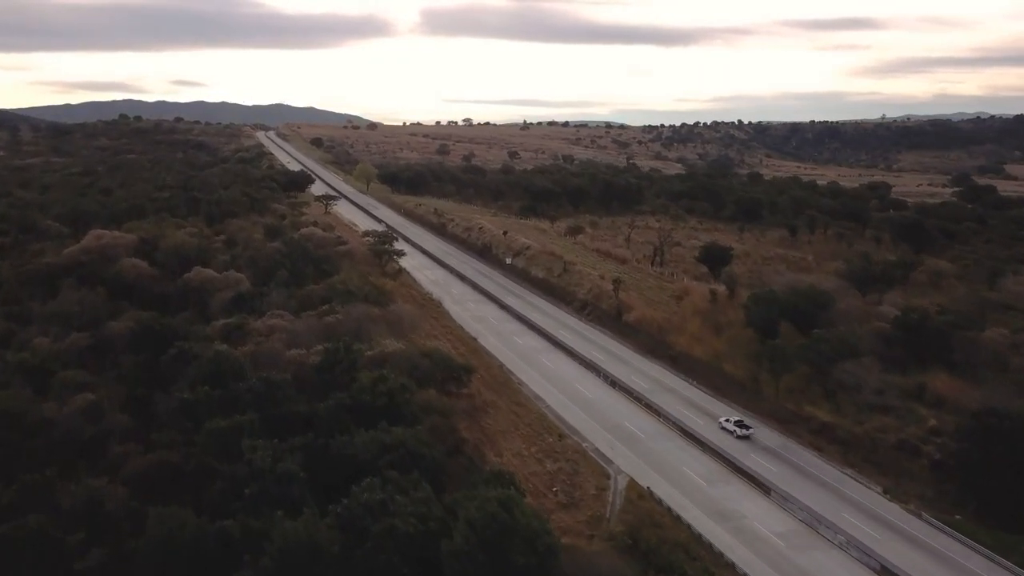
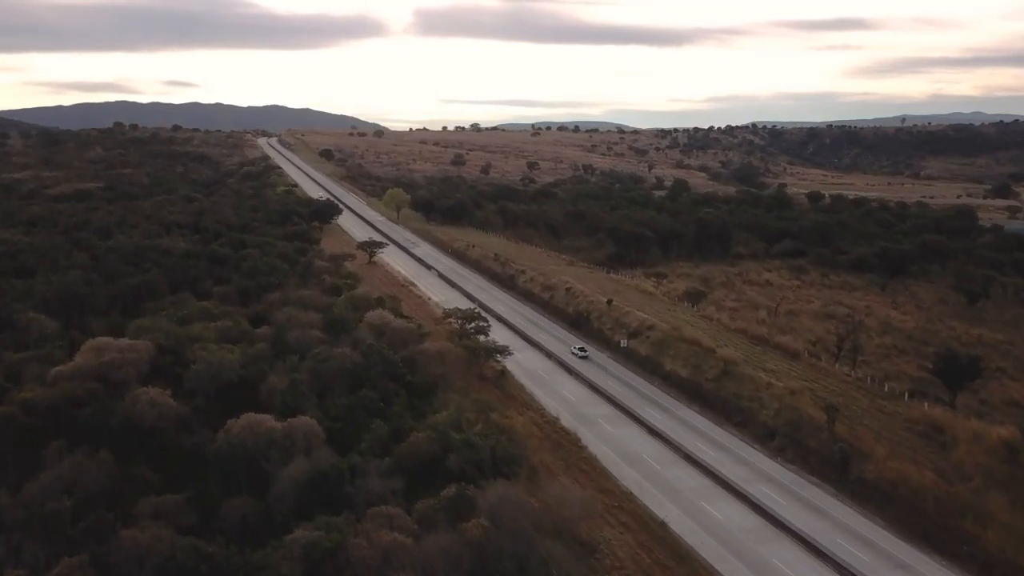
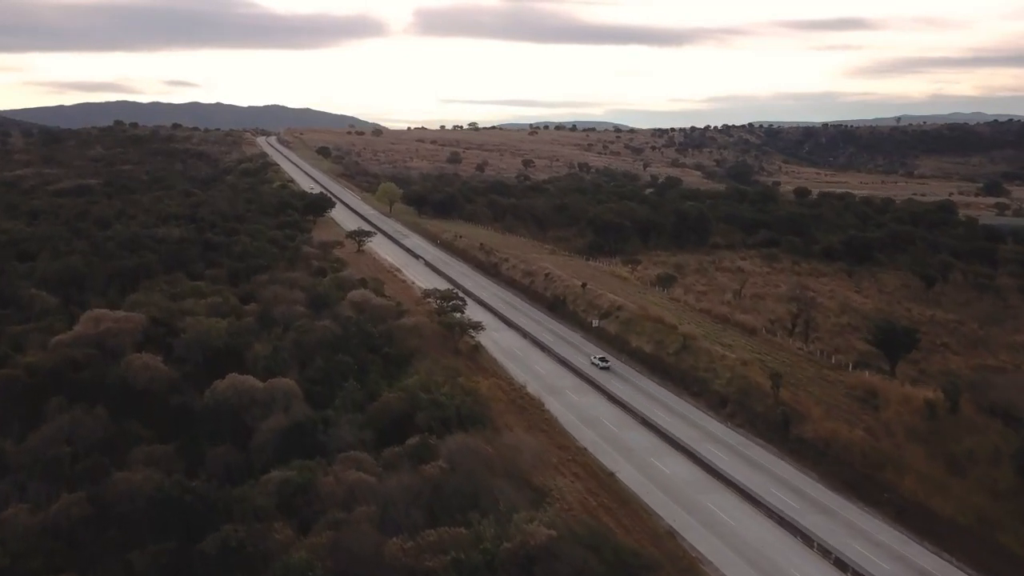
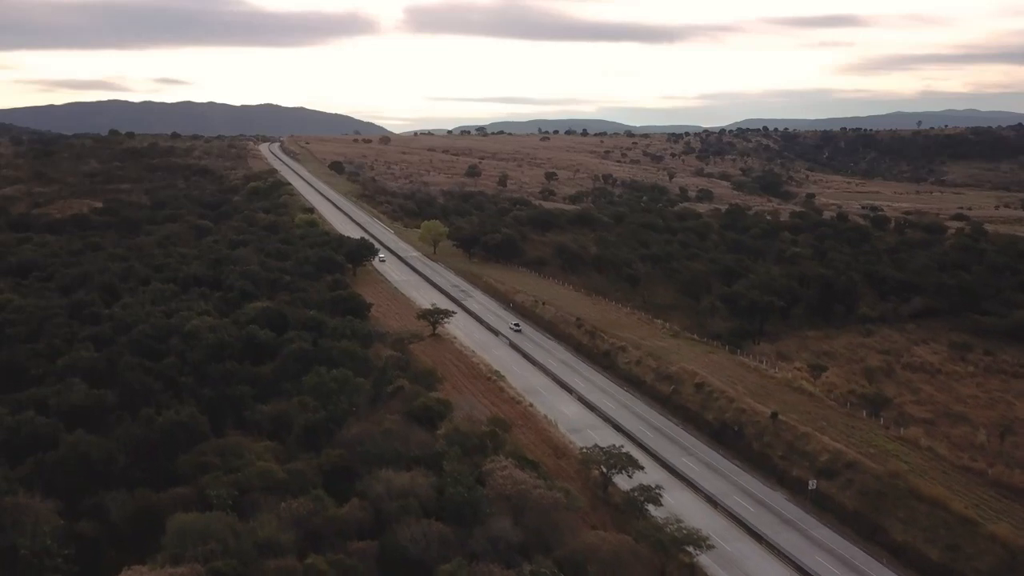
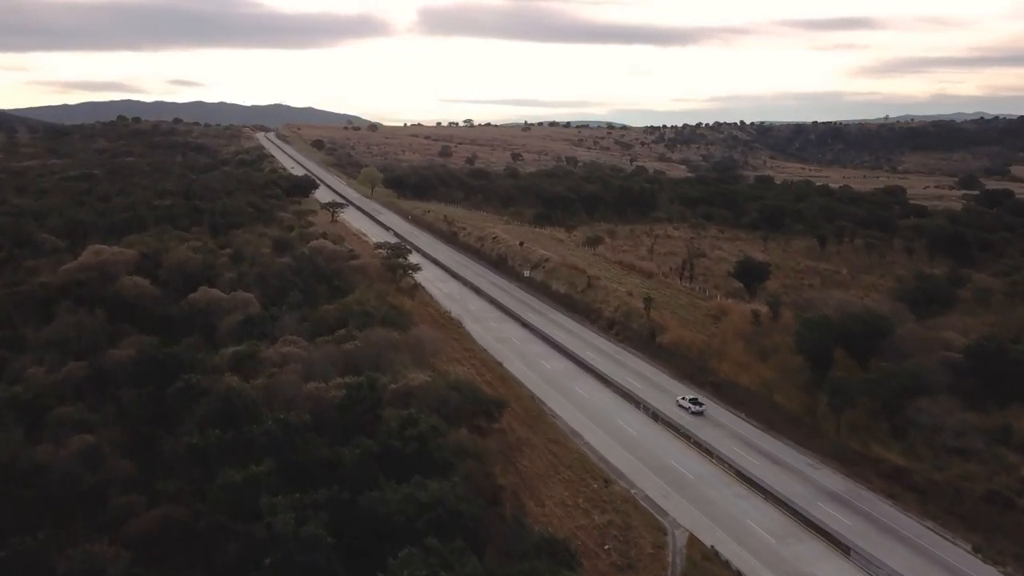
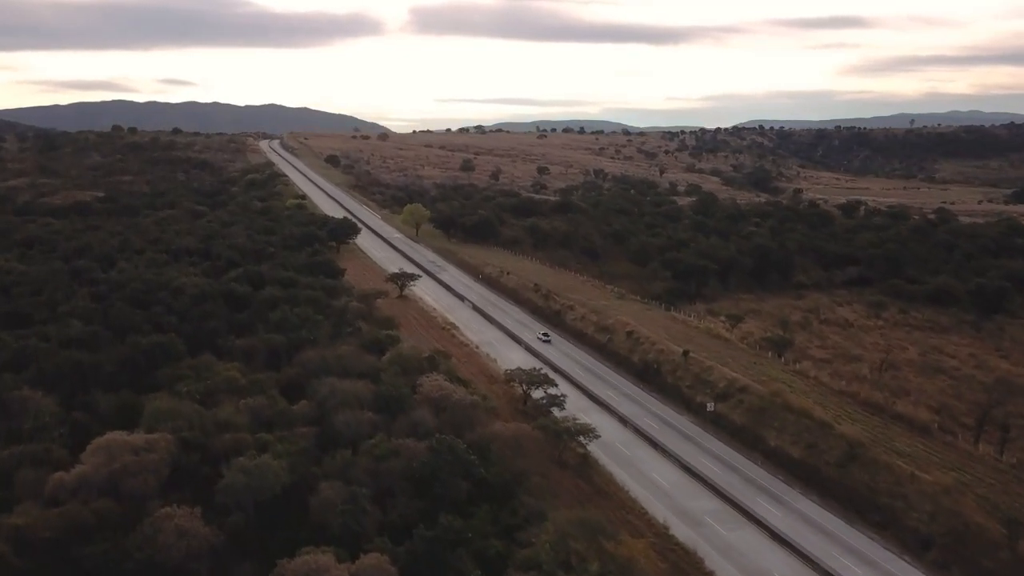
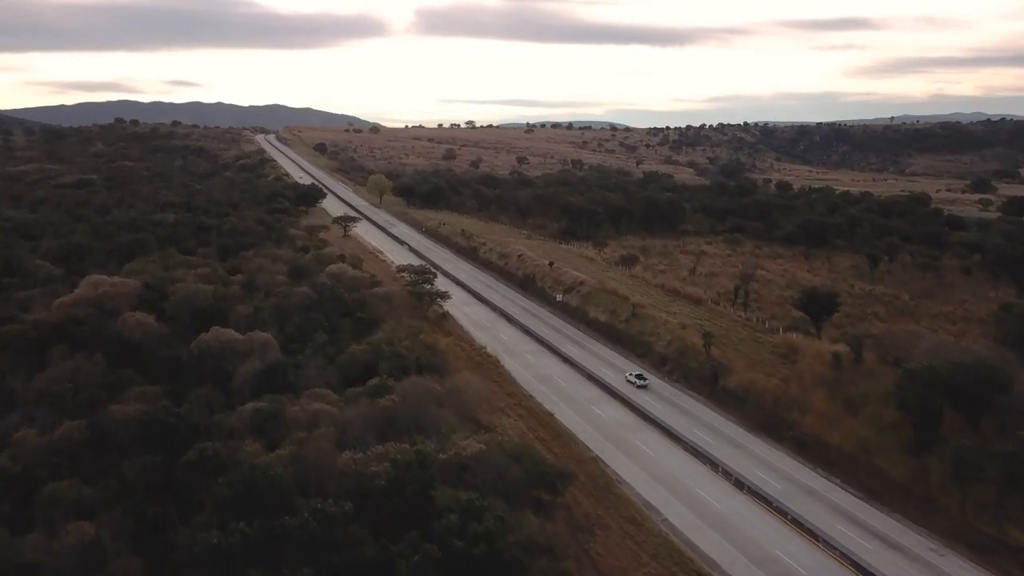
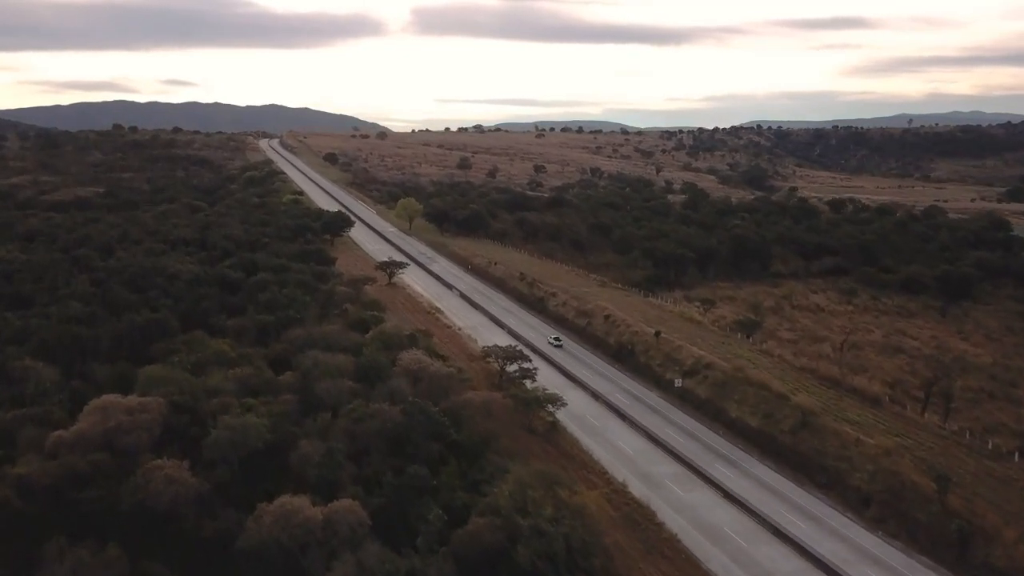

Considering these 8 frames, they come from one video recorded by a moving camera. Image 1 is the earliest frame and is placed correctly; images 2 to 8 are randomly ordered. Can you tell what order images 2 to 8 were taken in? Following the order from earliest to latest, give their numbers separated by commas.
5, 7, 3, 2, 8, 6, 4
